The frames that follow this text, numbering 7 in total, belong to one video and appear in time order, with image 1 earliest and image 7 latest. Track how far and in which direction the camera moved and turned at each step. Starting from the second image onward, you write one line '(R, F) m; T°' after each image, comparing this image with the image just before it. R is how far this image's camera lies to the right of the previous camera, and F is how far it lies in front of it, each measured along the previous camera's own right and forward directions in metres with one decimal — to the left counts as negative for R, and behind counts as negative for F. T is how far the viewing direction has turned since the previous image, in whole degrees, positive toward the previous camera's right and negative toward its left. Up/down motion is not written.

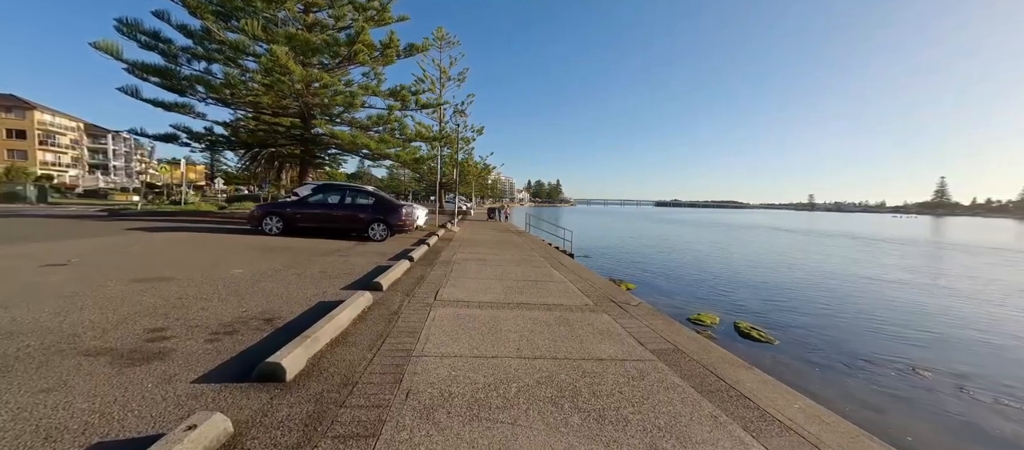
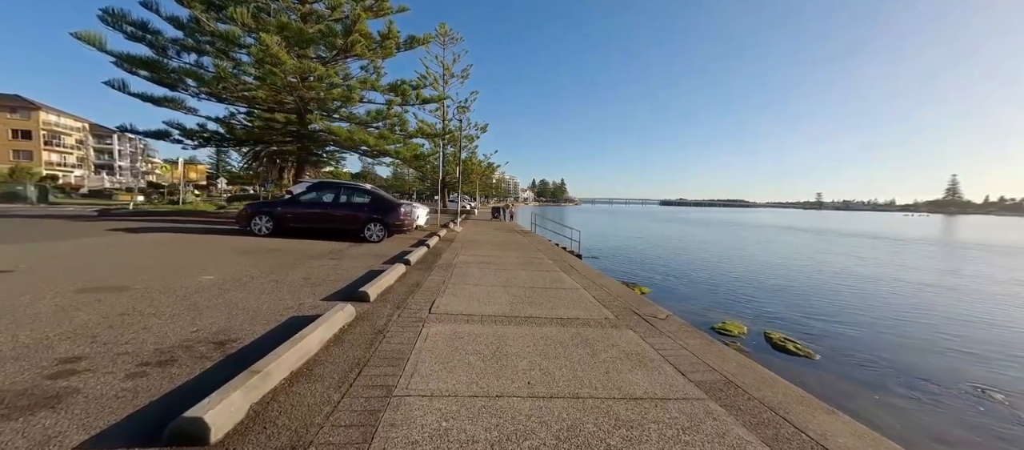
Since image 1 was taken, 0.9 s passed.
(0.0, +0.8) m; -1°
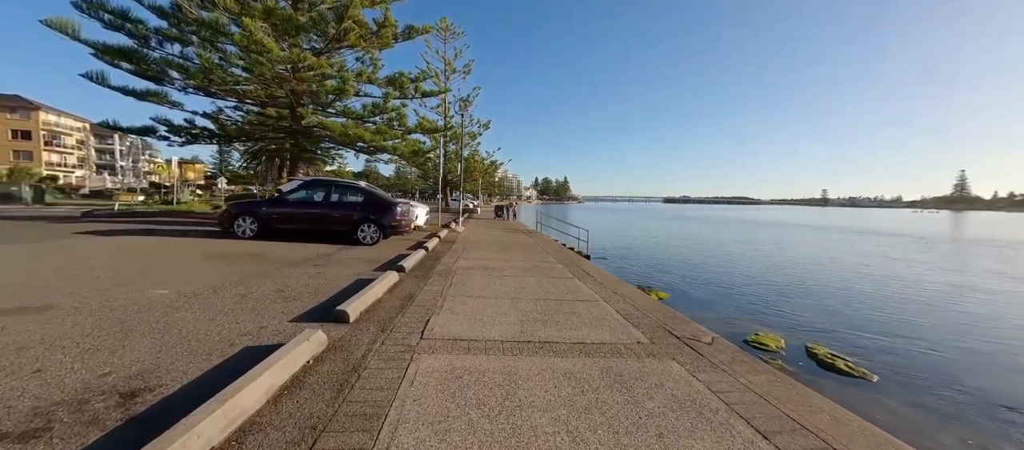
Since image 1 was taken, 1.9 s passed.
(-0.1, +0.9) m; 0°
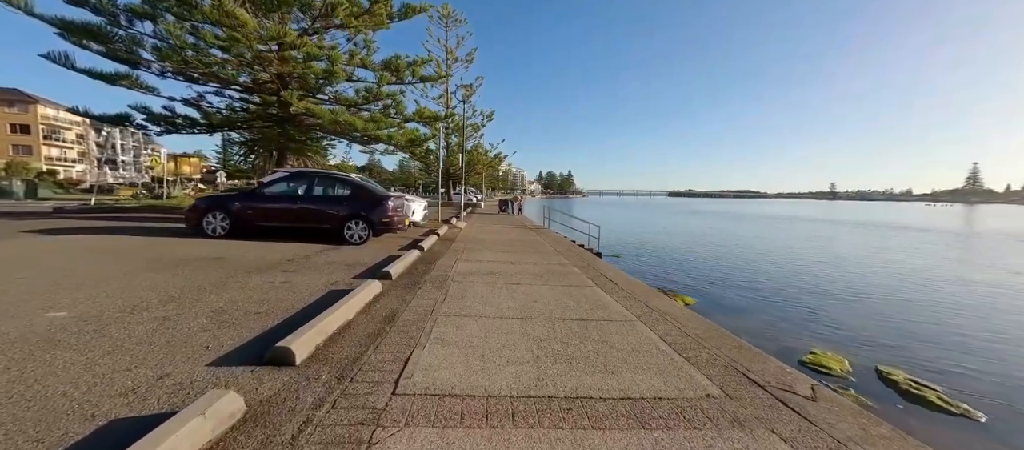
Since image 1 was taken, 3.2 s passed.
(-0.1, +1.2) m; -1°
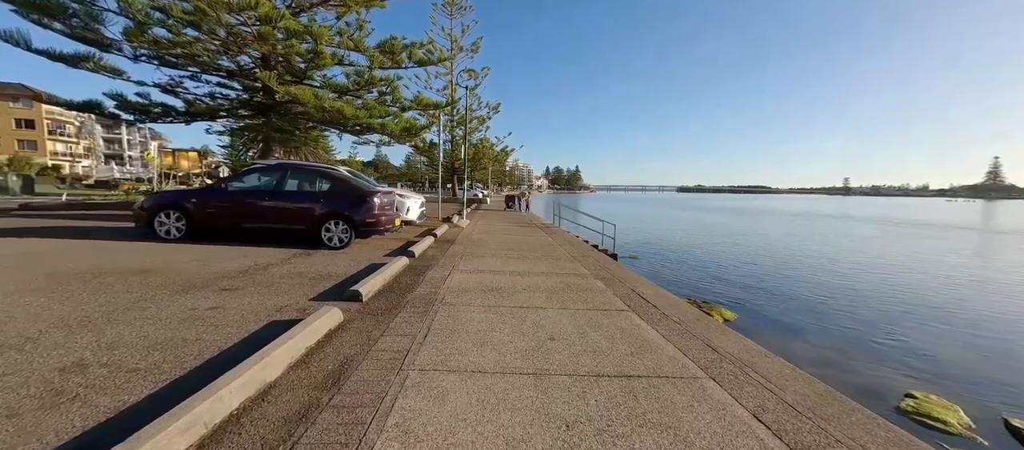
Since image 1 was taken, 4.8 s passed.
(0.0, +1.4) m; -1°
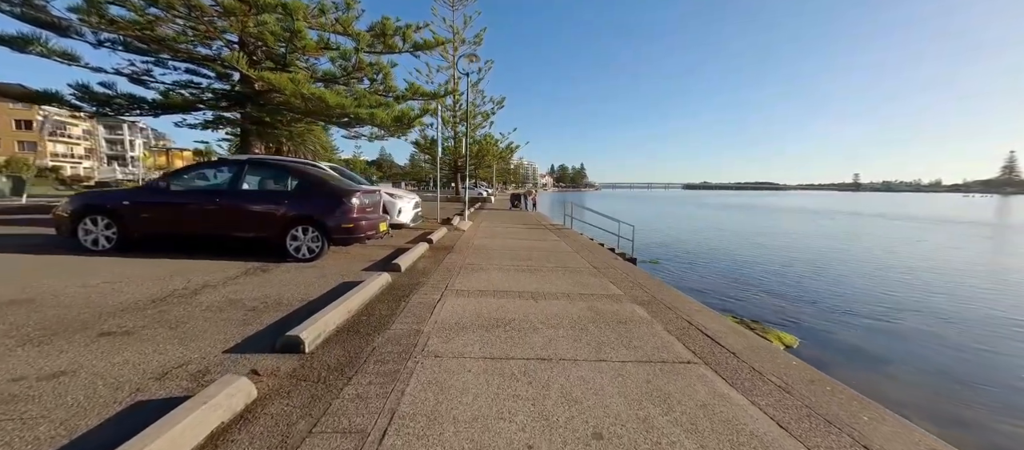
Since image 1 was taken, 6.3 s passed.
(-0.1, +1.5) m; -1°
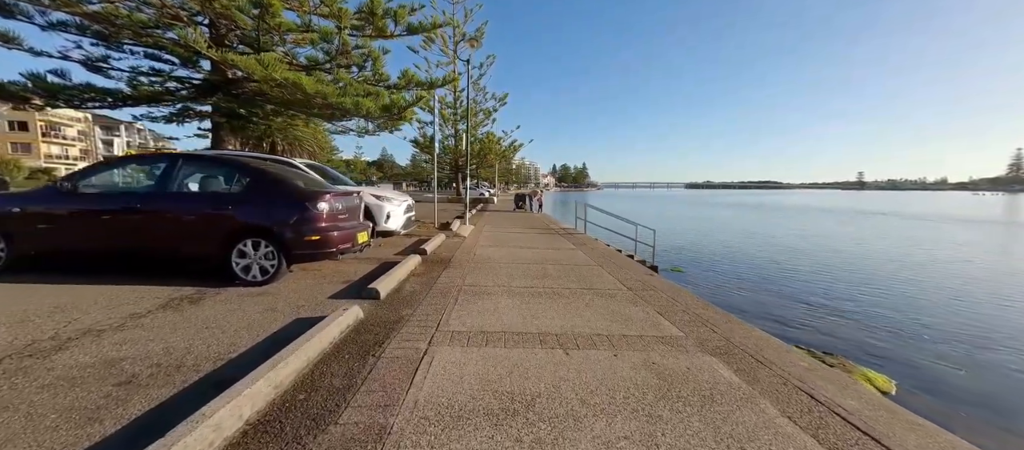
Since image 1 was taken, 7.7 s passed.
(-0.2, +1.4) m; 0°
